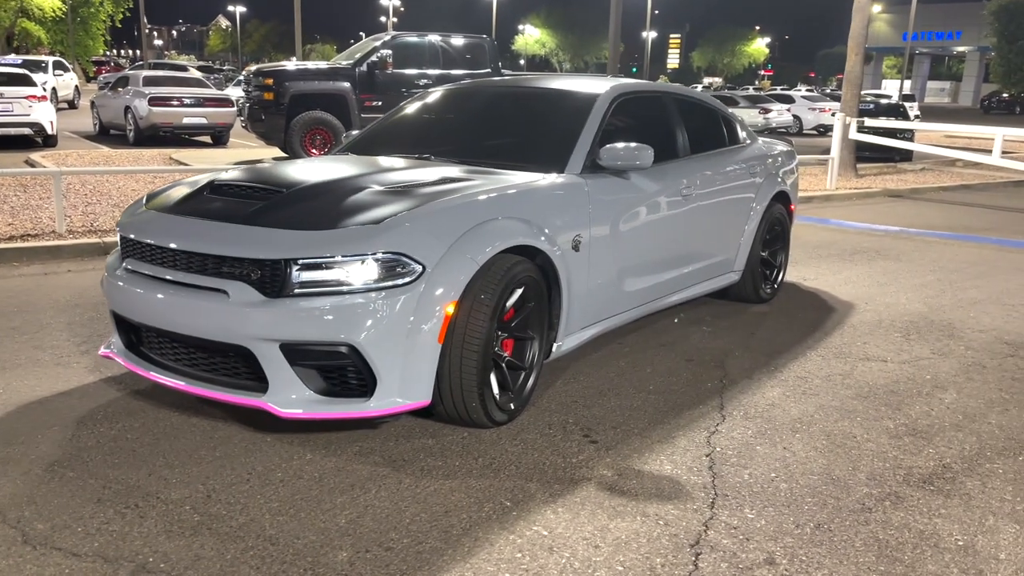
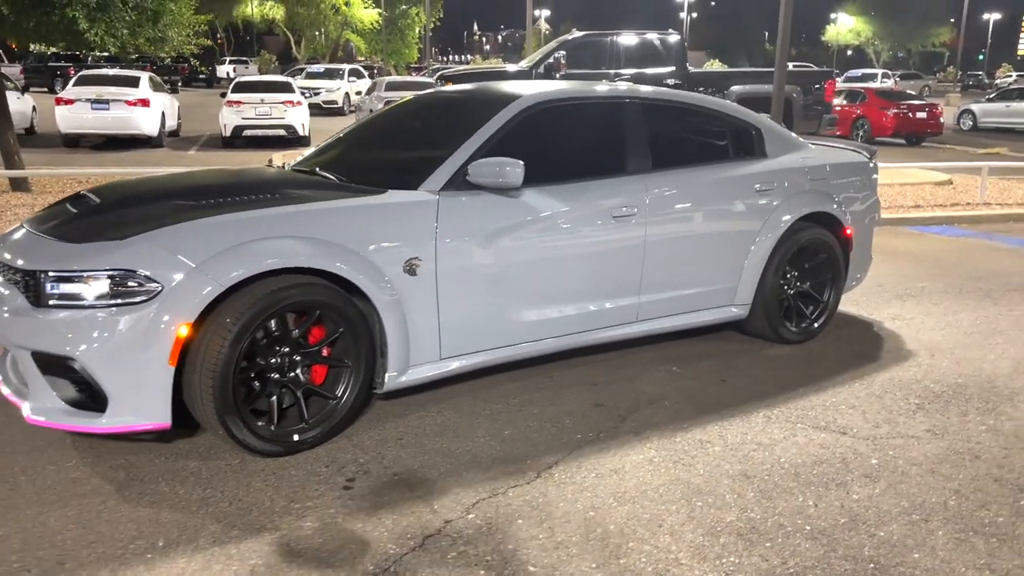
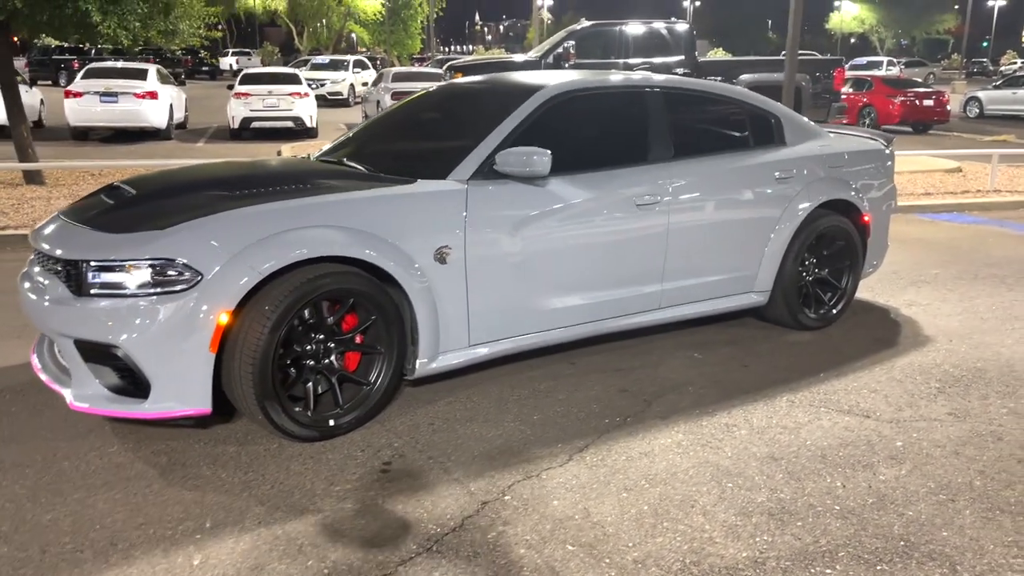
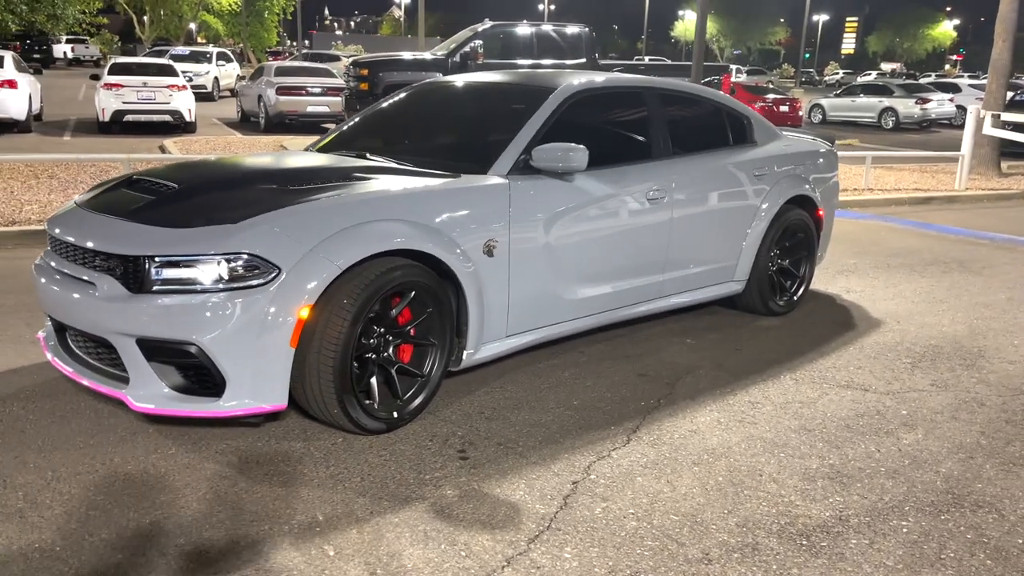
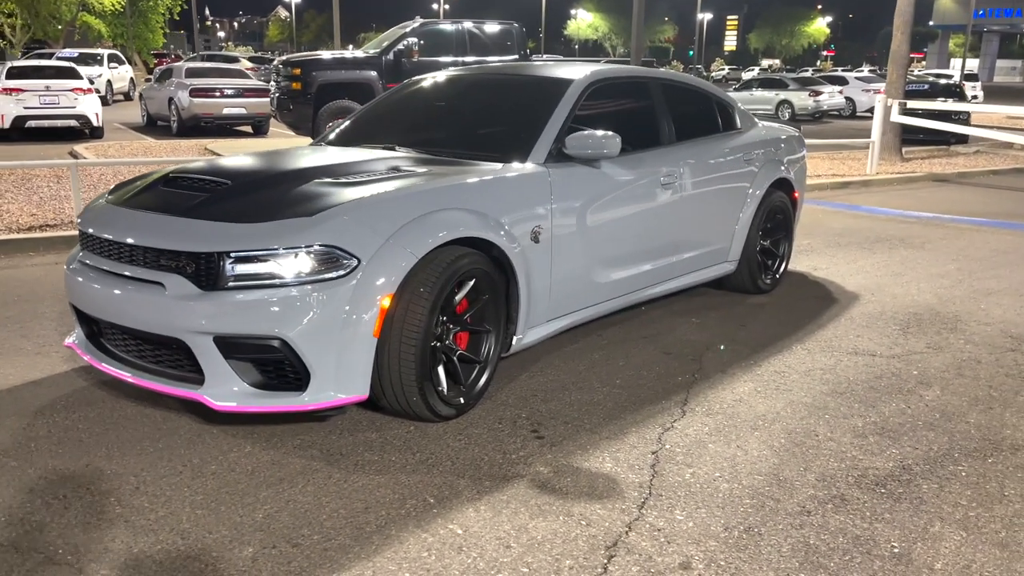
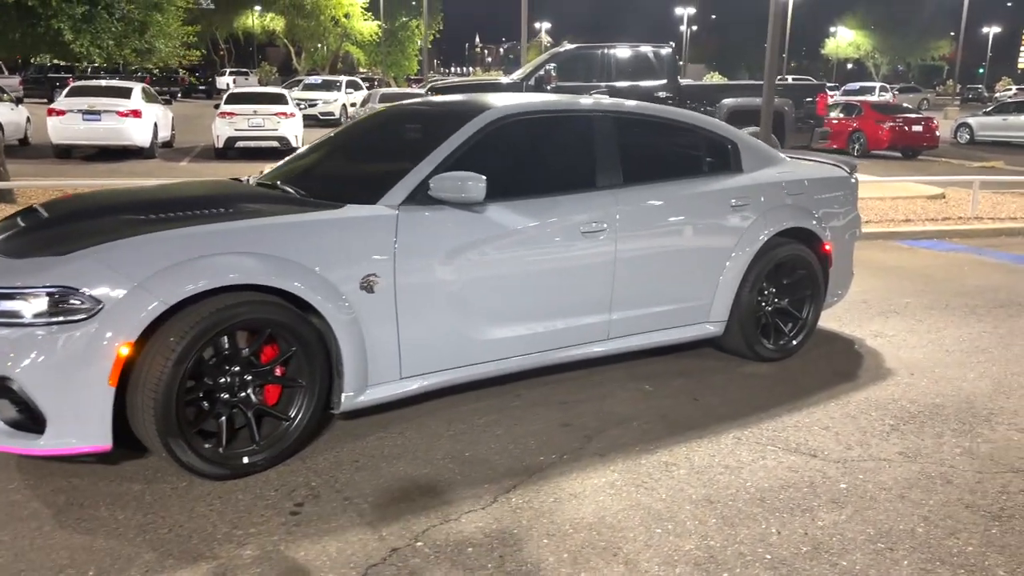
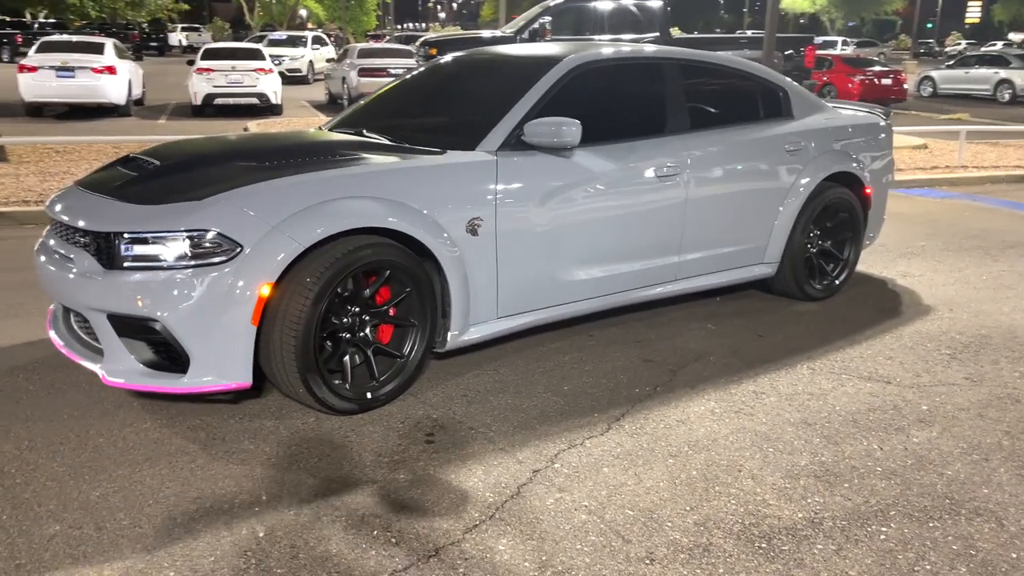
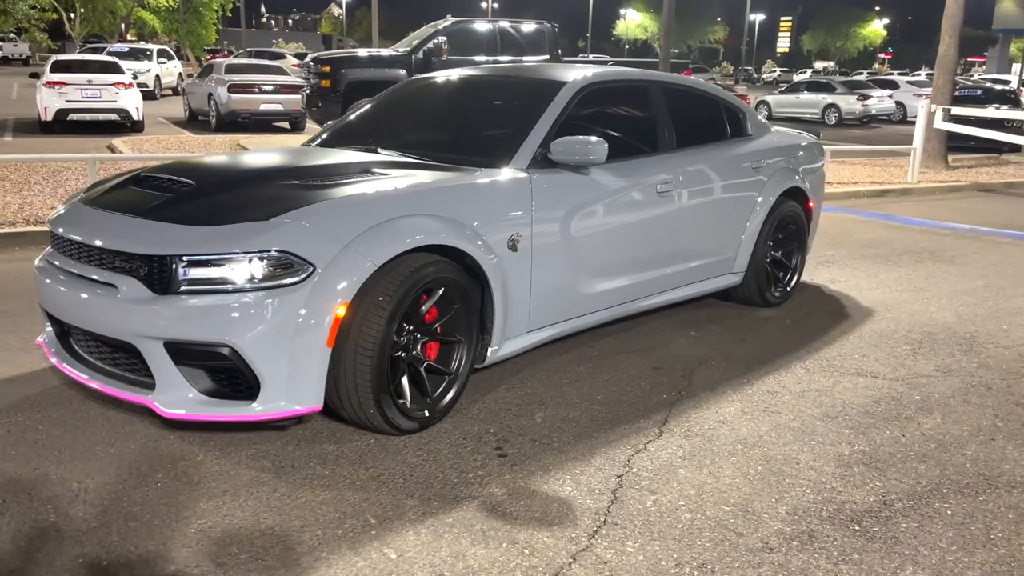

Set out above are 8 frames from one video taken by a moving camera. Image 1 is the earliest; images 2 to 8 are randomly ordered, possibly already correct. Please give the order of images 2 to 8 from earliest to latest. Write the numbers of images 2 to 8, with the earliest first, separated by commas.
5, 8, 4, 7, 3, 2, 6
